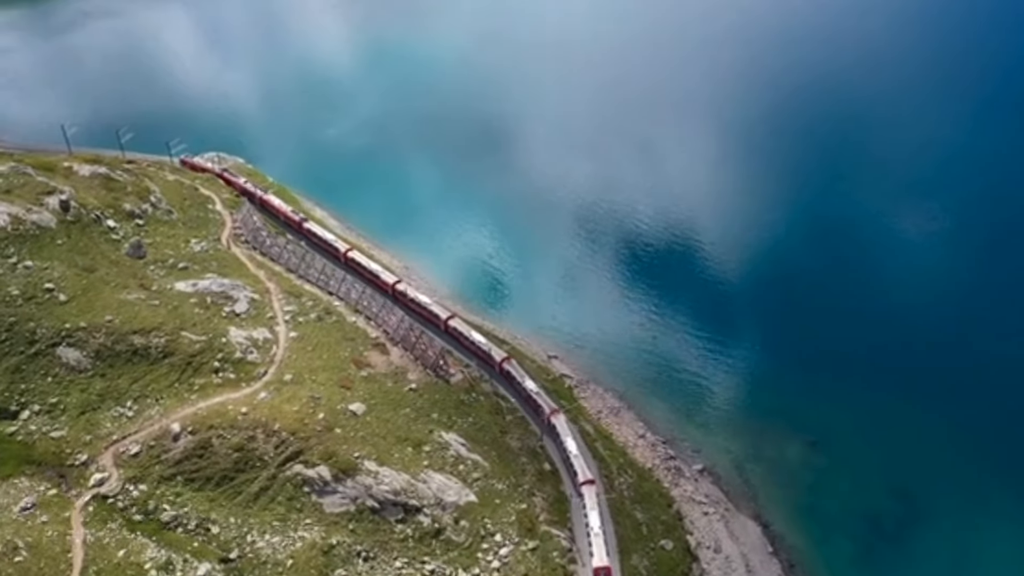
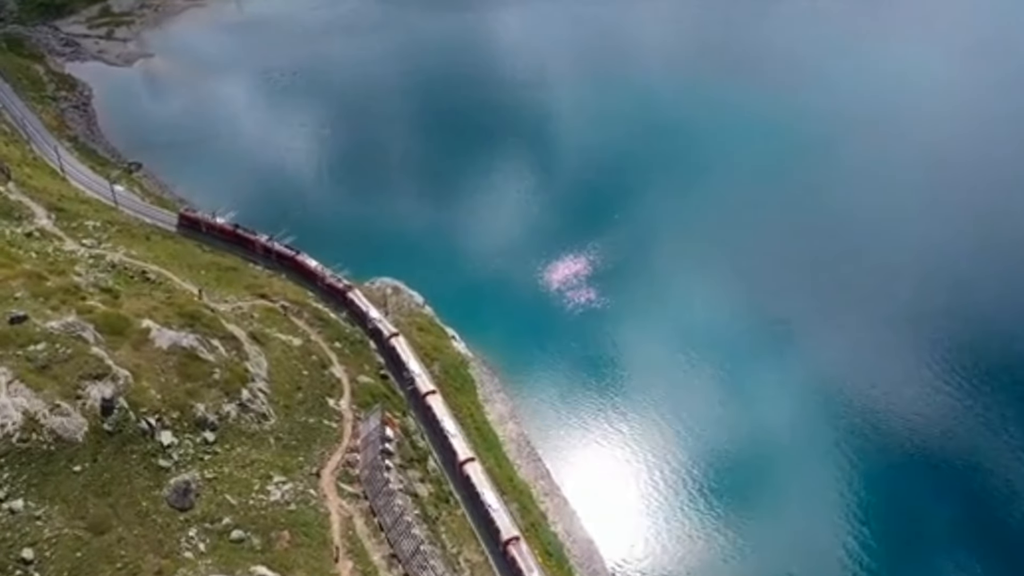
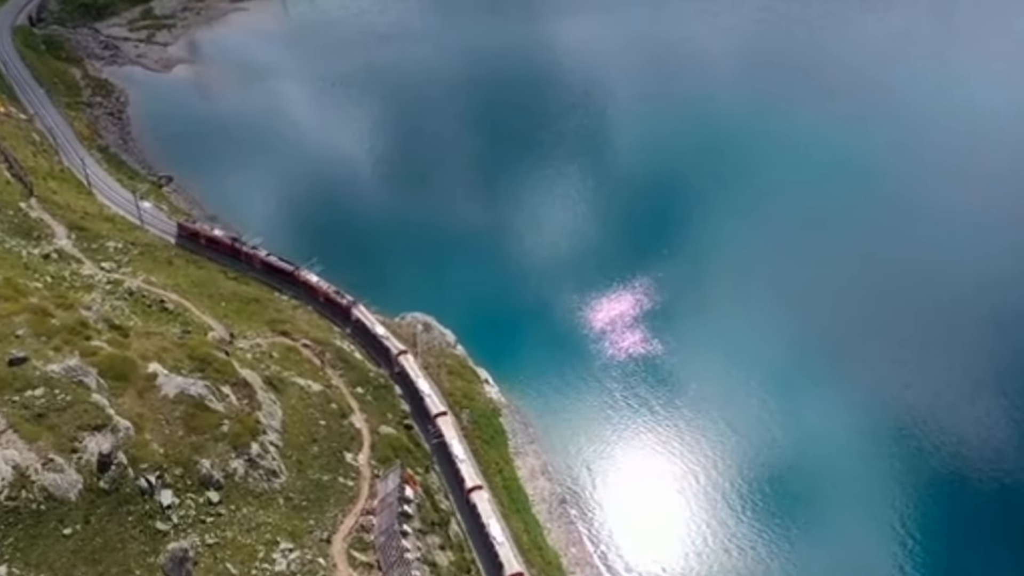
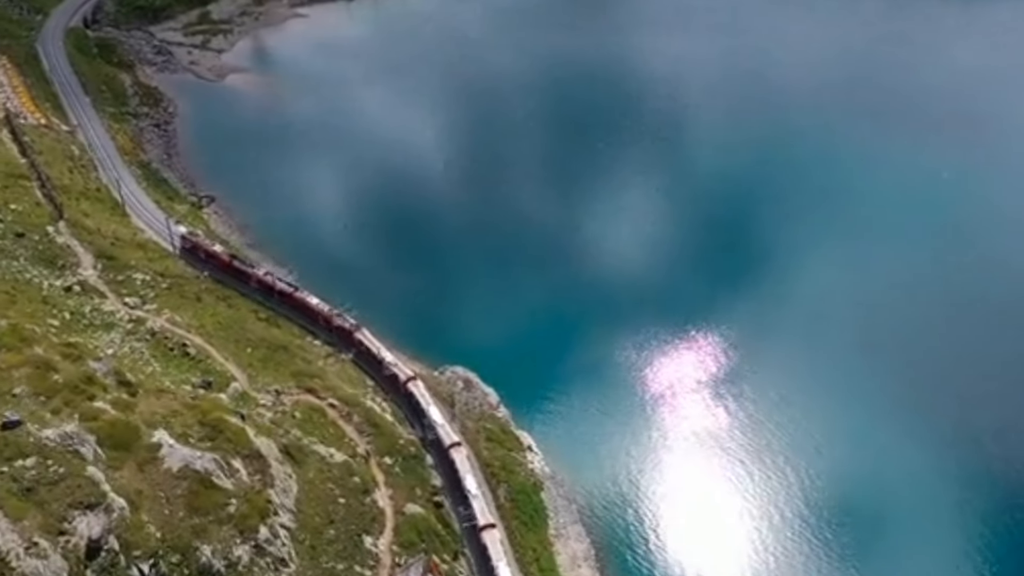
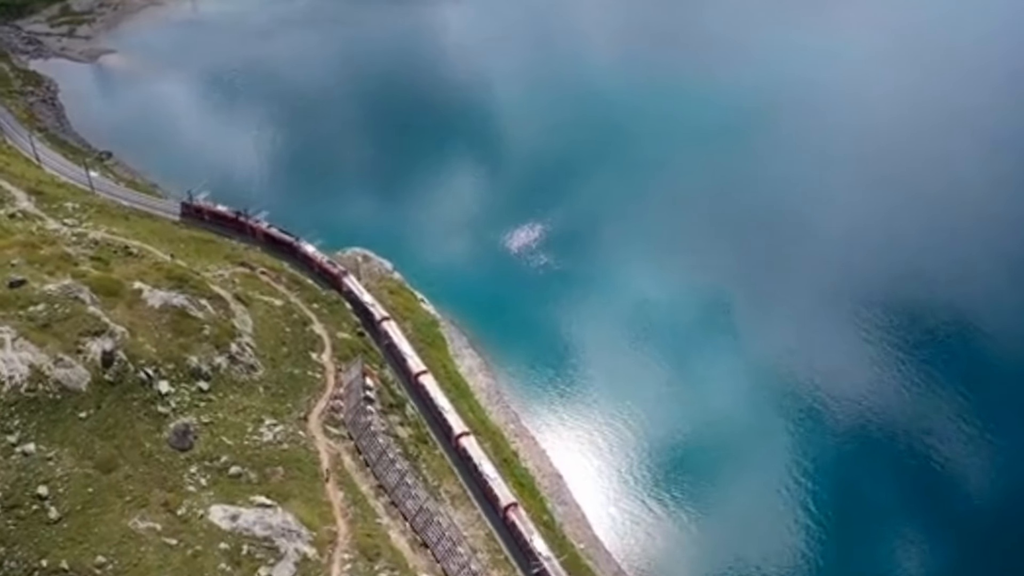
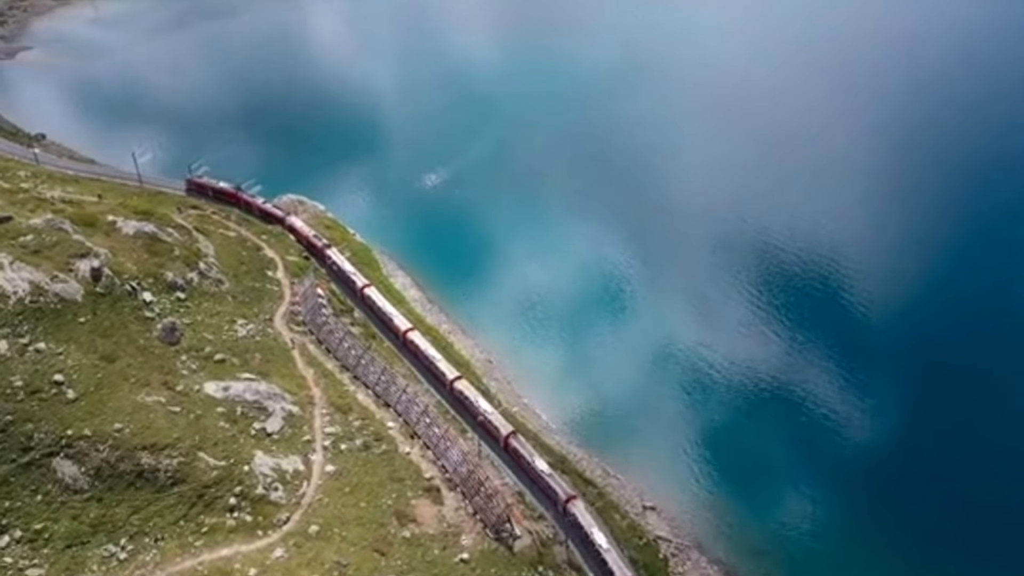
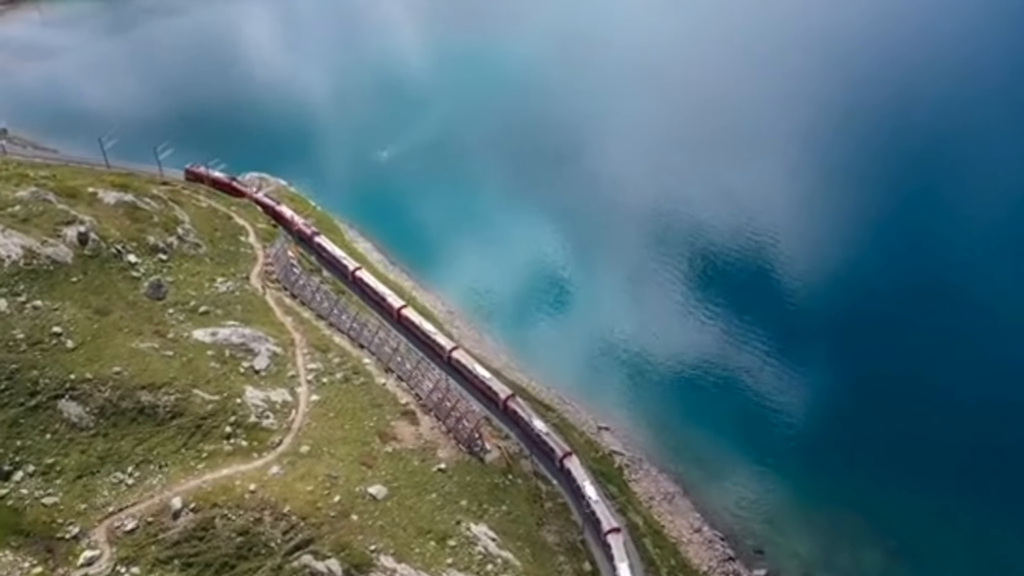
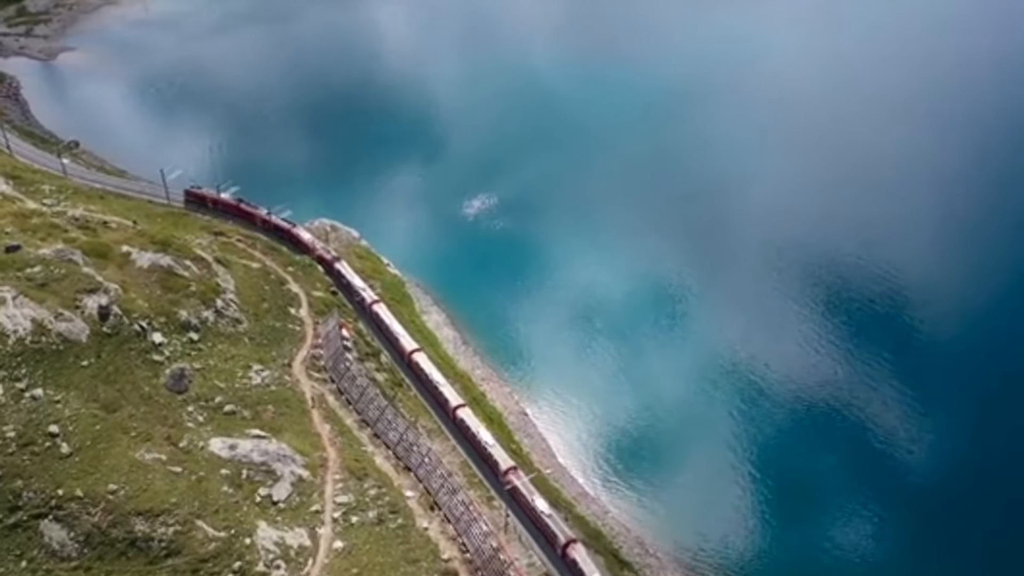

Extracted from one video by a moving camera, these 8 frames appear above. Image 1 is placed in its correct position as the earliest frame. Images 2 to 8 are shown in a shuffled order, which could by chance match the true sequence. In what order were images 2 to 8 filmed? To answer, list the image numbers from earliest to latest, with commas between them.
7, 6, 8, 5, 2, 3, 4
